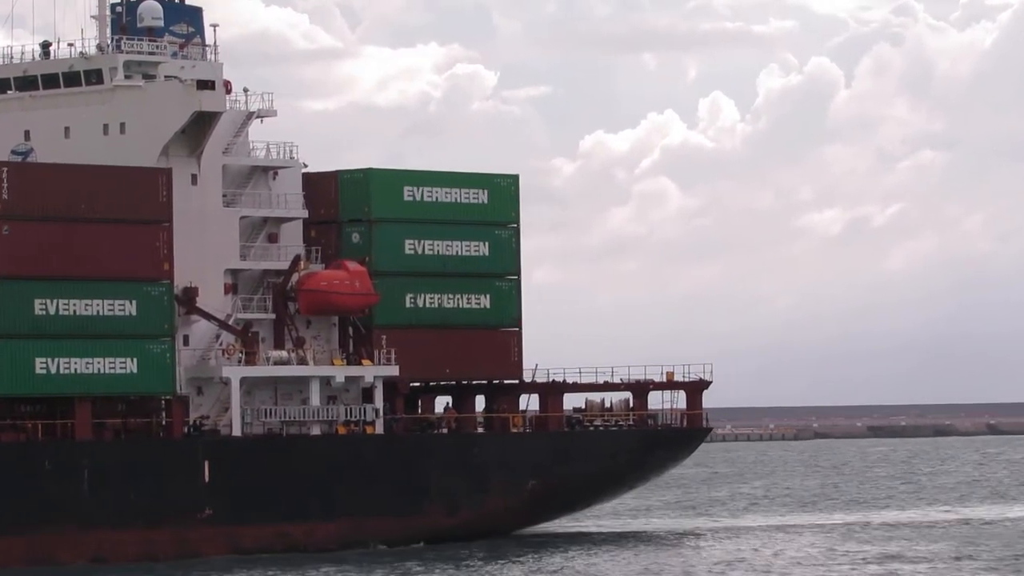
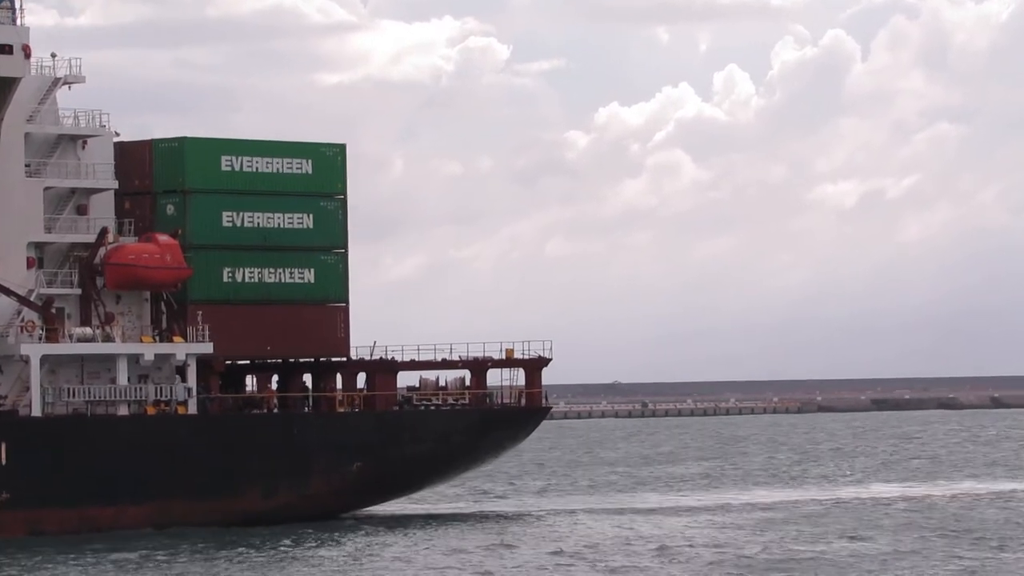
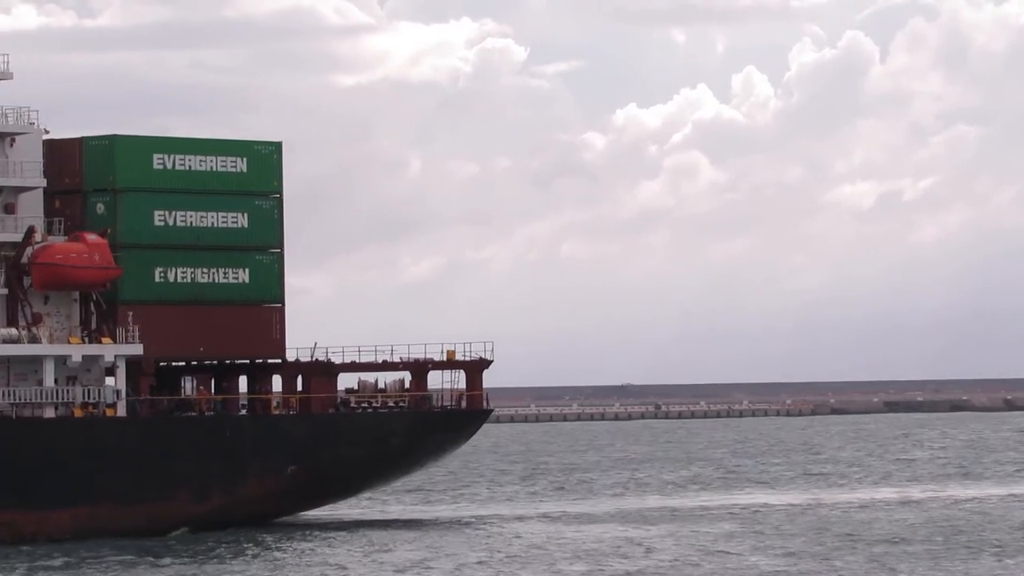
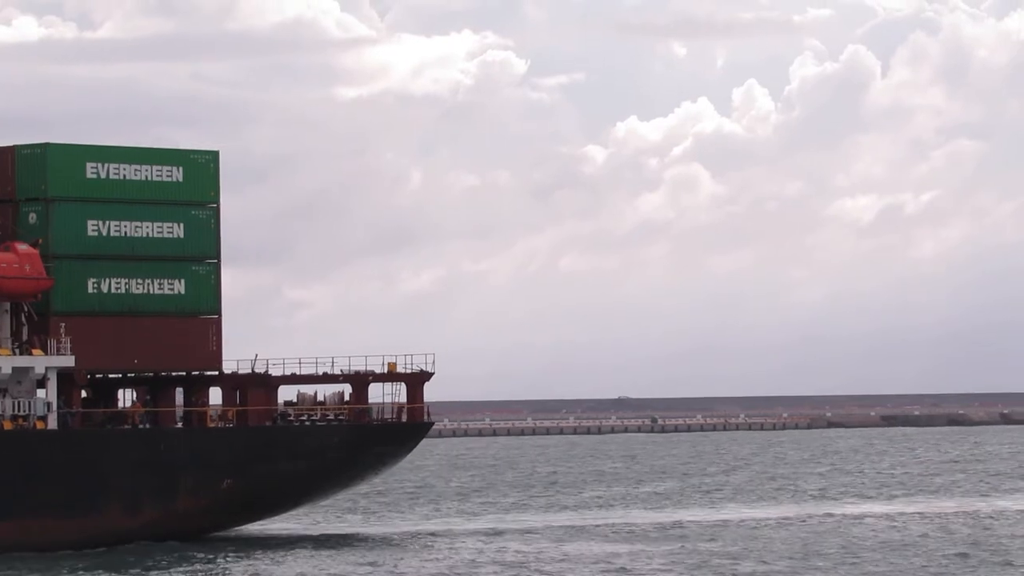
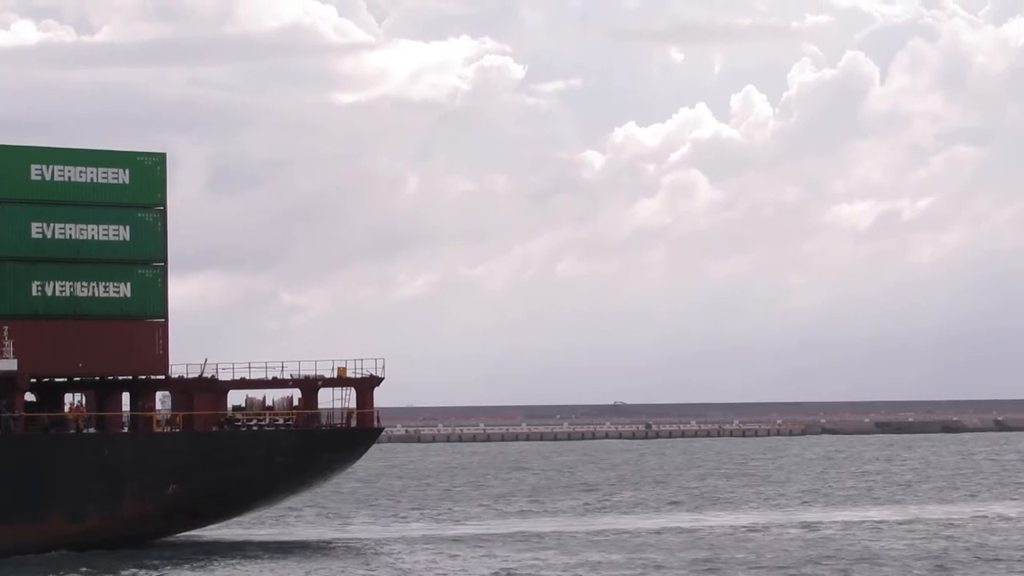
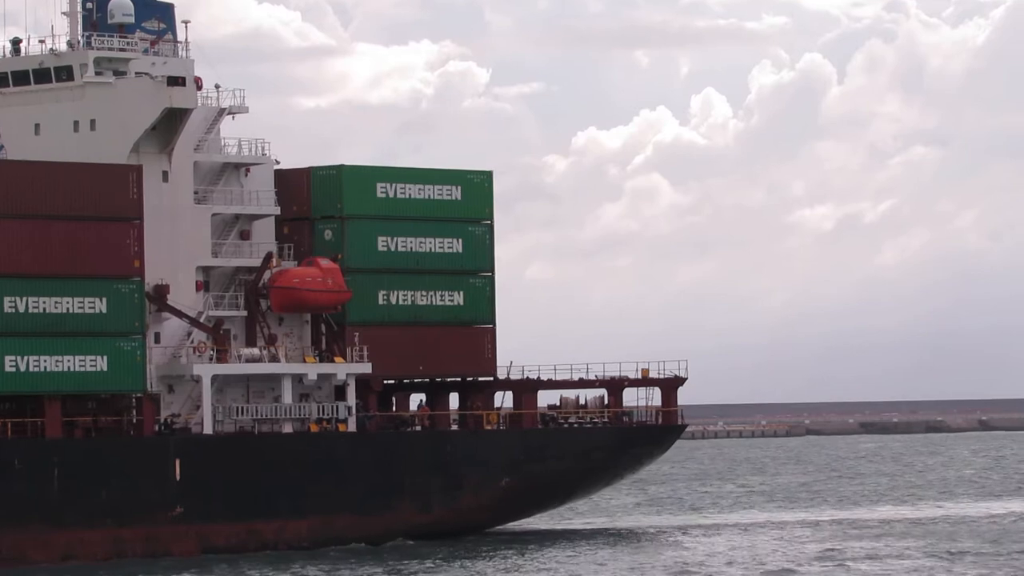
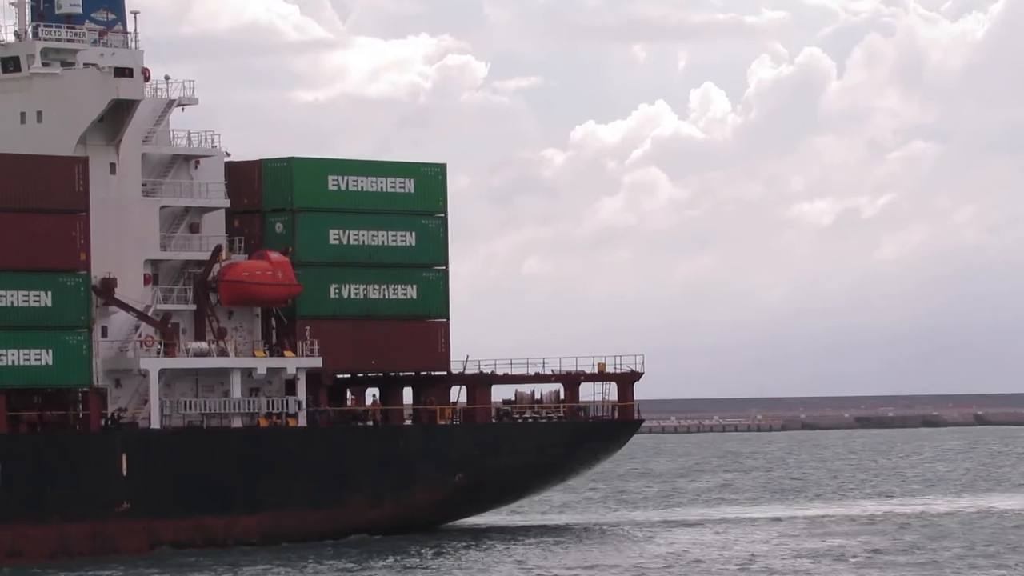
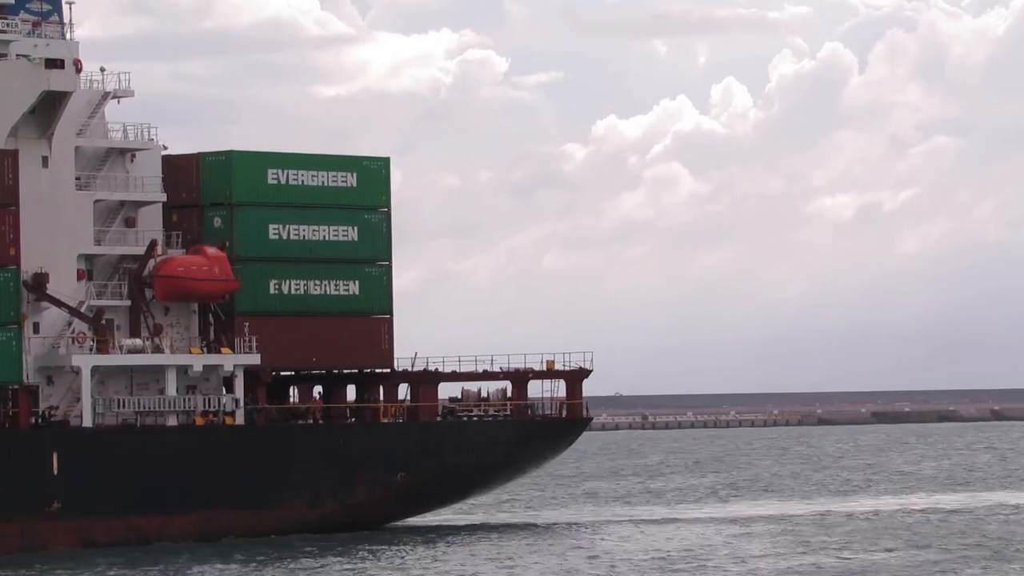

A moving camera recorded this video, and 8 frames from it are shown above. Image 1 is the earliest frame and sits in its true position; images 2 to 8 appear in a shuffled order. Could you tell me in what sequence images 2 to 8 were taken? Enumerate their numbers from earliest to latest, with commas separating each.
6, 7, 8, 2, 3, 4, 5
